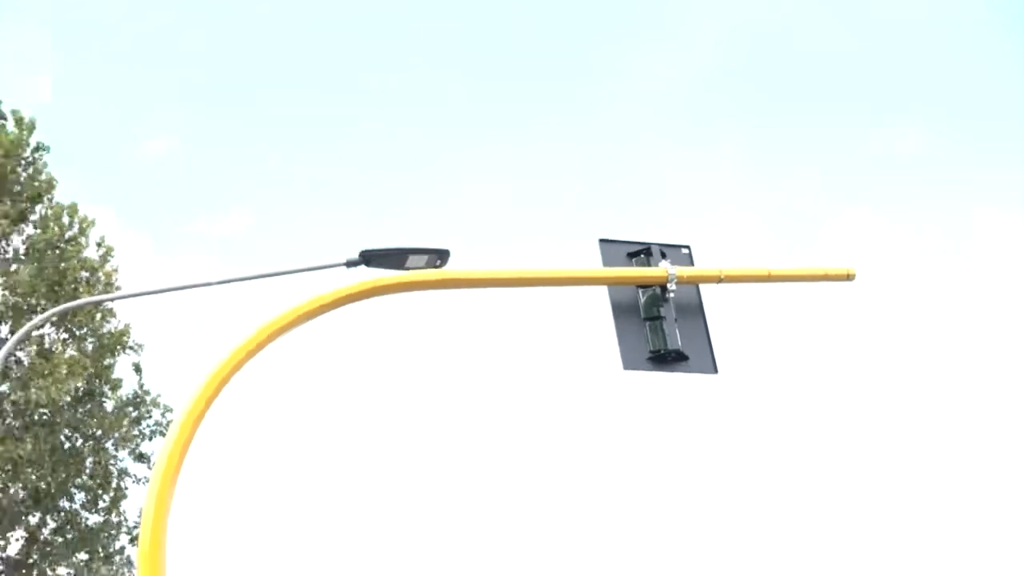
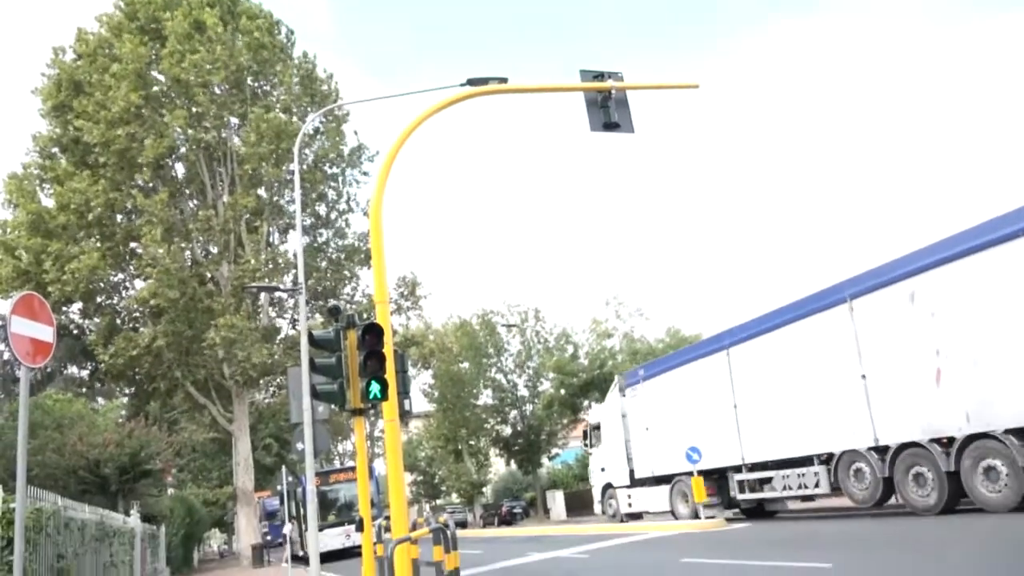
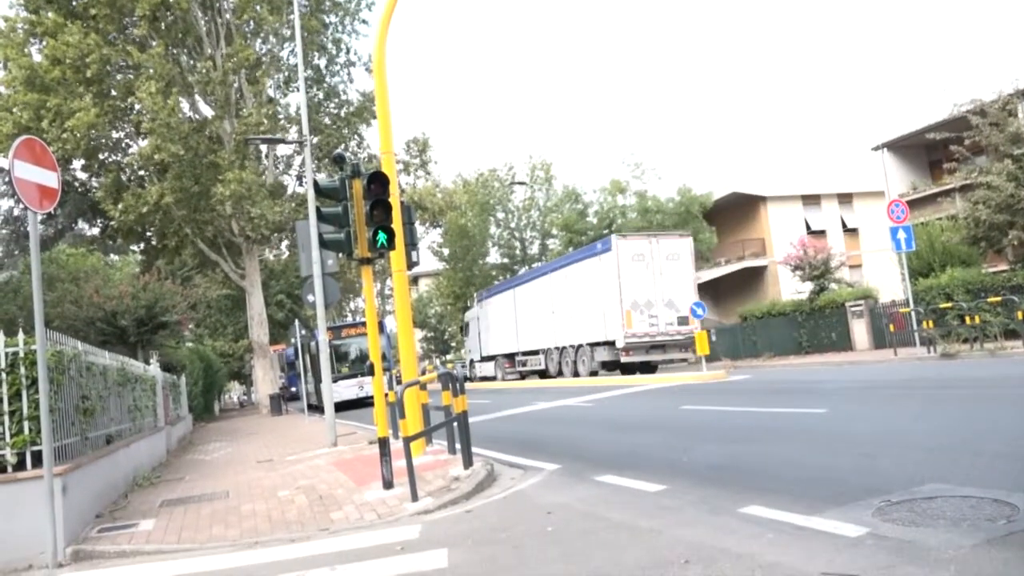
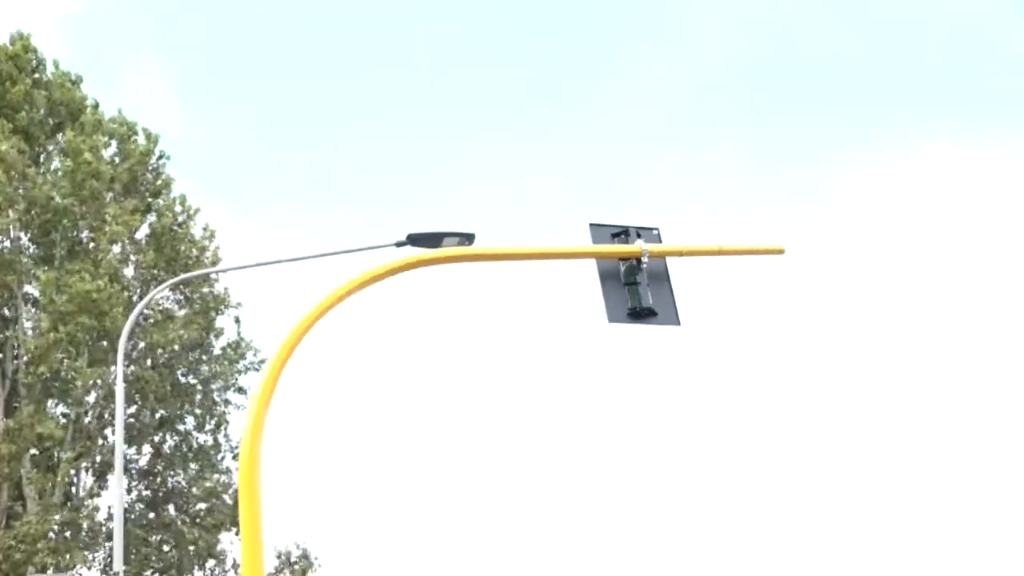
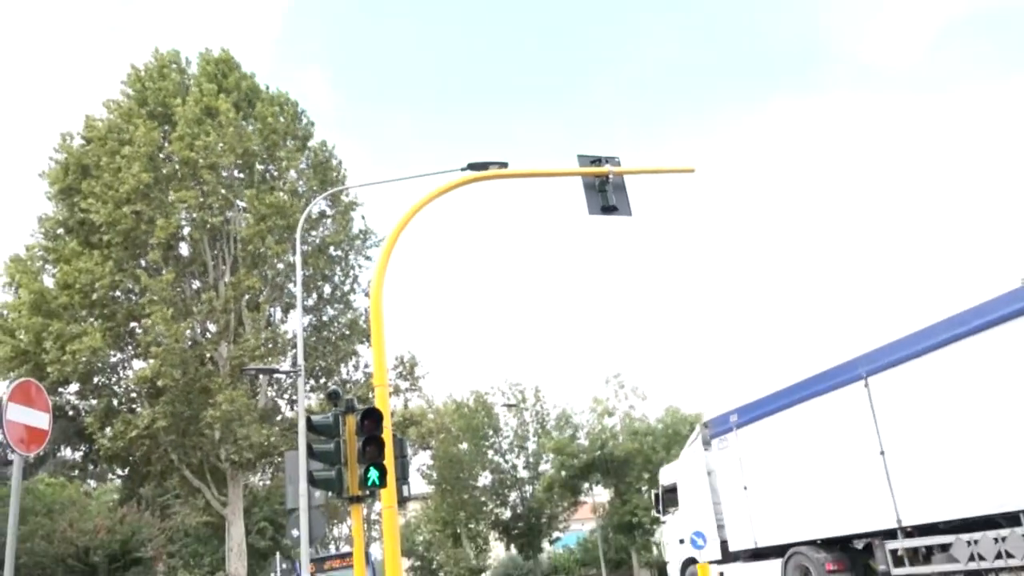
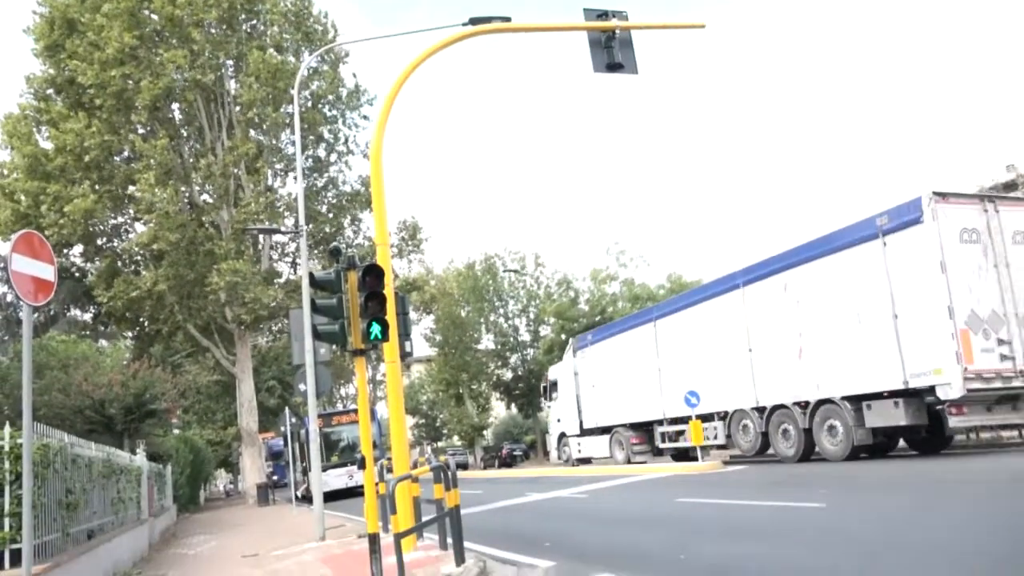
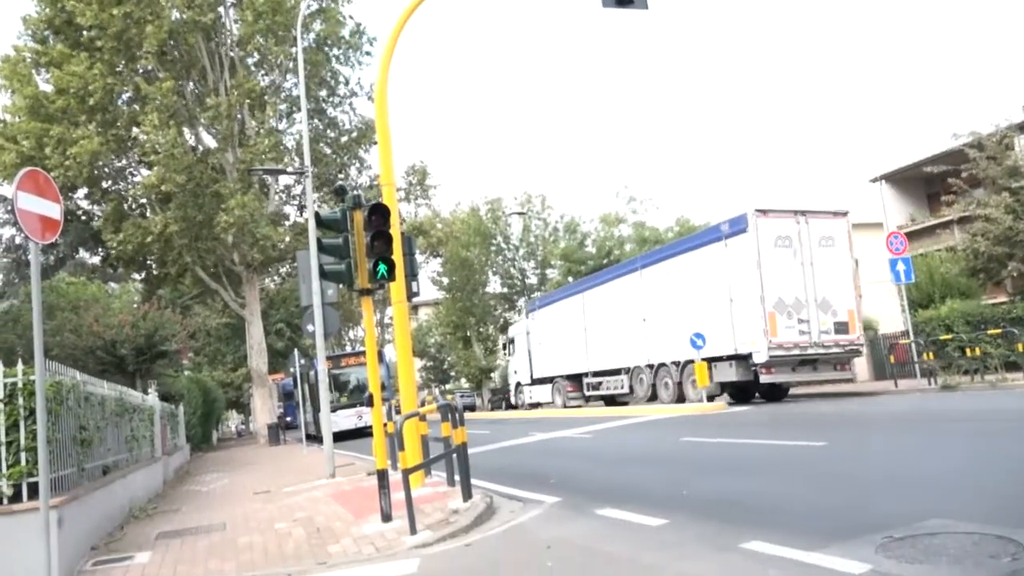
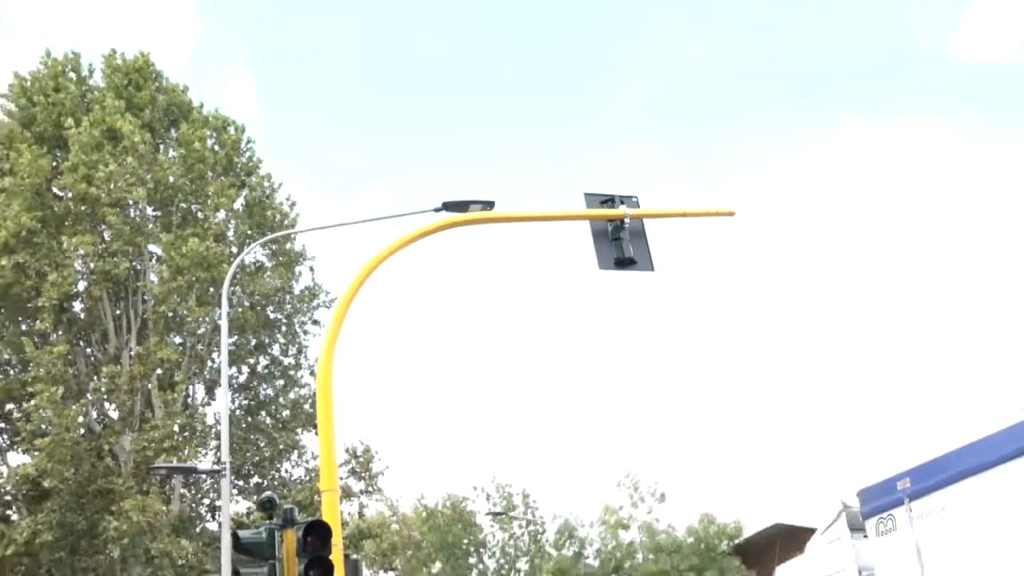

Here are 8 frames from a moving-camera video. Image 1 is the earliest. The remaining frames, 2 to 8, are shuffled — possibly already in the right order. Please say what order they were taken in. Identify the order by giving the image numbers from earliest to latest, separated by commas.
4, 8, 5, 2, 6, 7, 3
